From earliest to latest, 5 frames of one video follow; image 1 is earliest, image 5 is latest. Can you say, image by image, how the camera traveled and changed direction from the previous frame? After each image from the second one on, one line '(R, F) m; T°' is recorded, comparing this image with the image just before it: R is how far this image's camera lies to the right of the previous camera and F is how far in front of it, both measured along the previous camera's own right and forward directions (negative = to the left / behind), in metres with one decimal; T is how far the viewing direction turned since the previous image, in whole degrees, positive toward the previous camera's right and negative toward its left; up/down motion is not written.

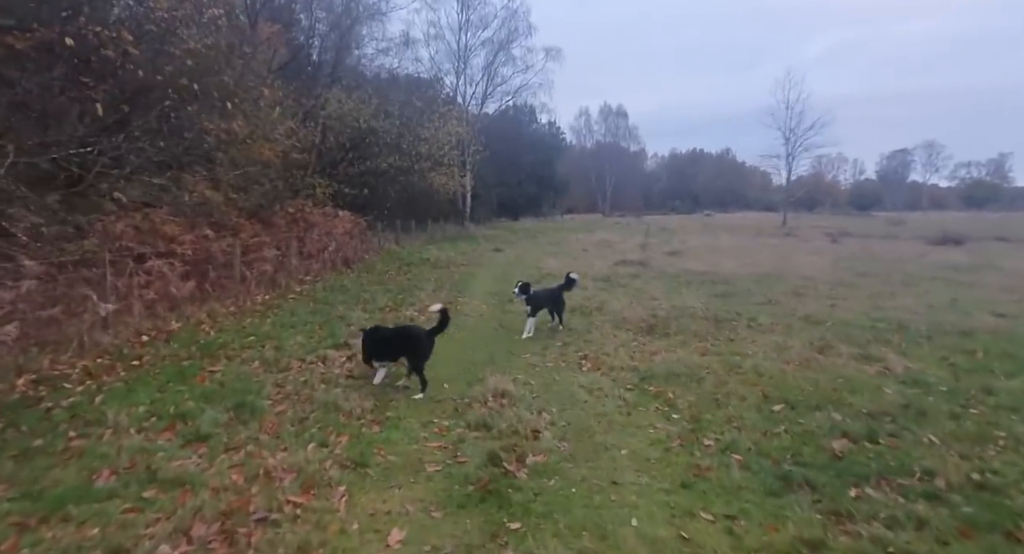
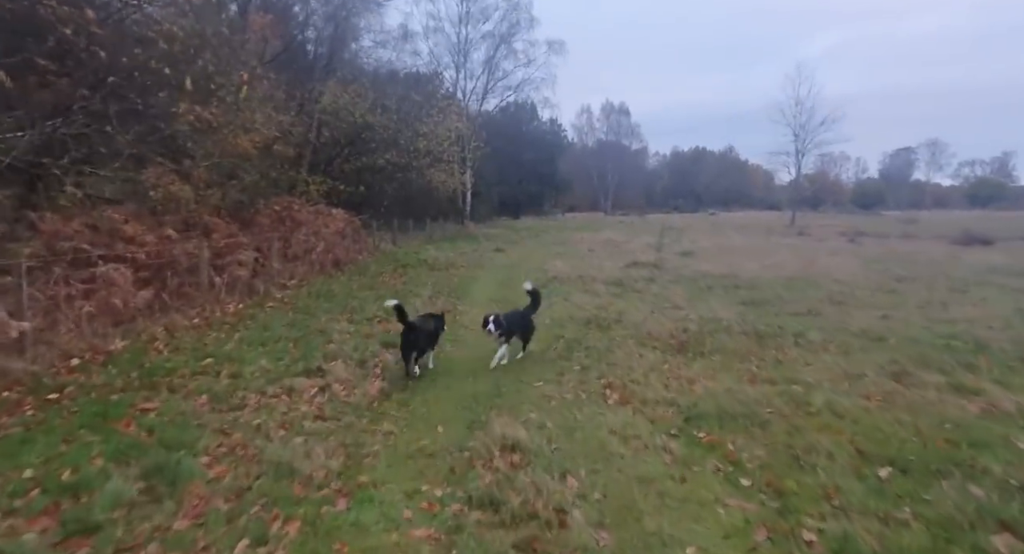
(-0.1, +1.6) m; 0°
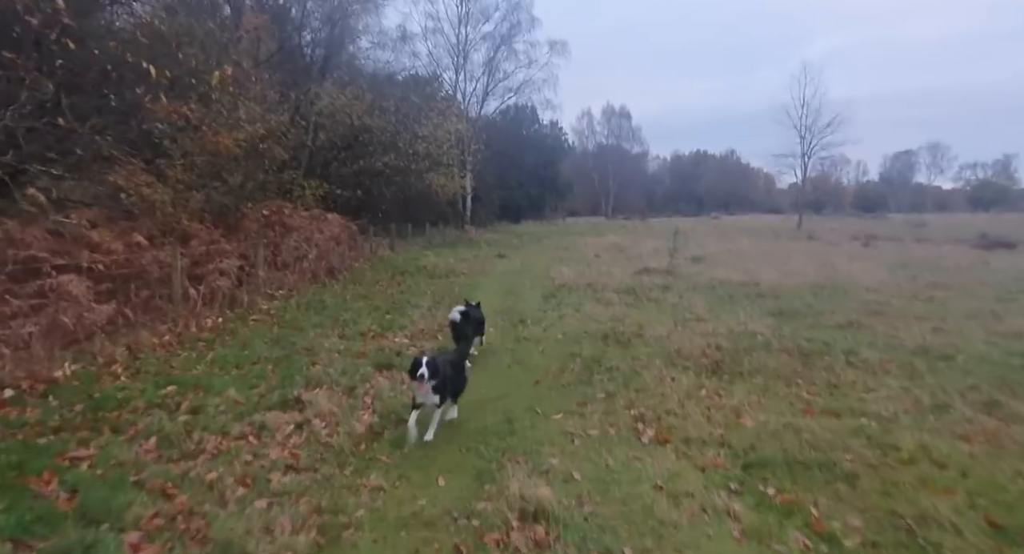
(-0.2, +1.2) m; 0°
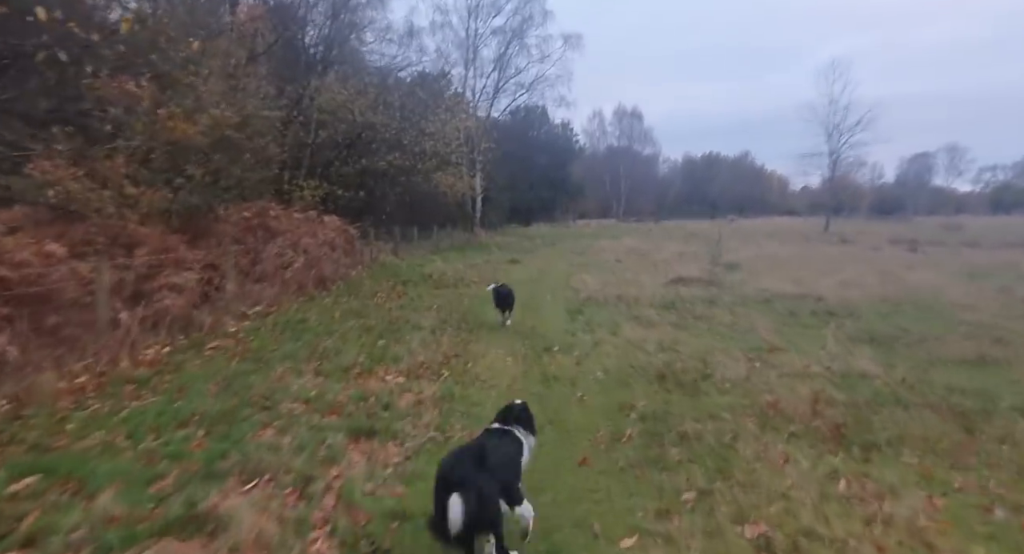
(-0.3, +2.4) m; -1°
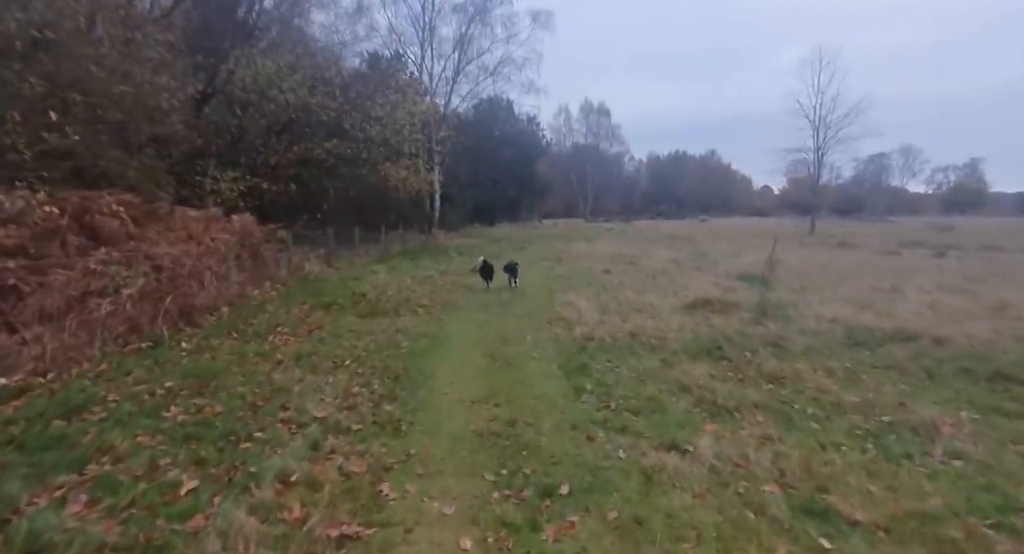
(0.0, +5.3) m; +4°
